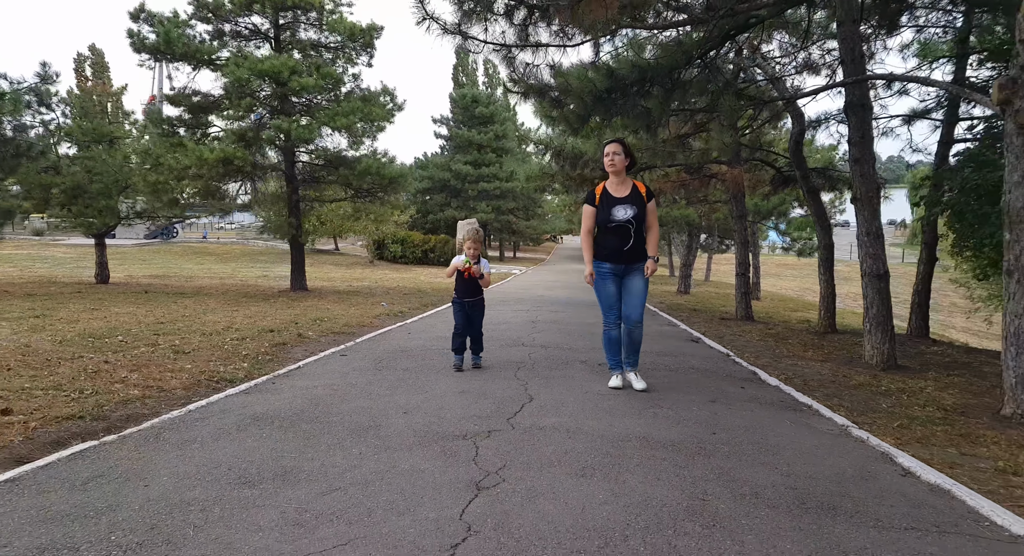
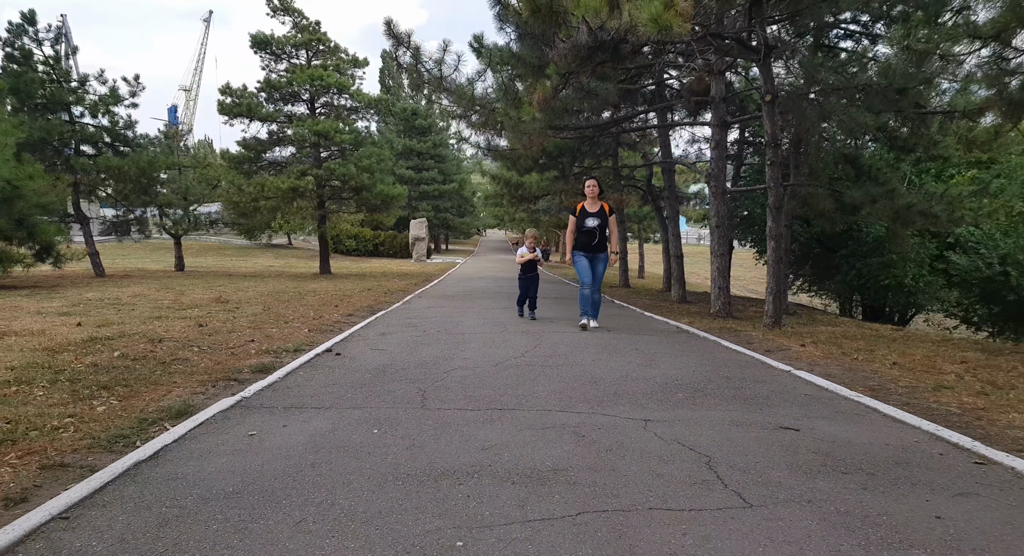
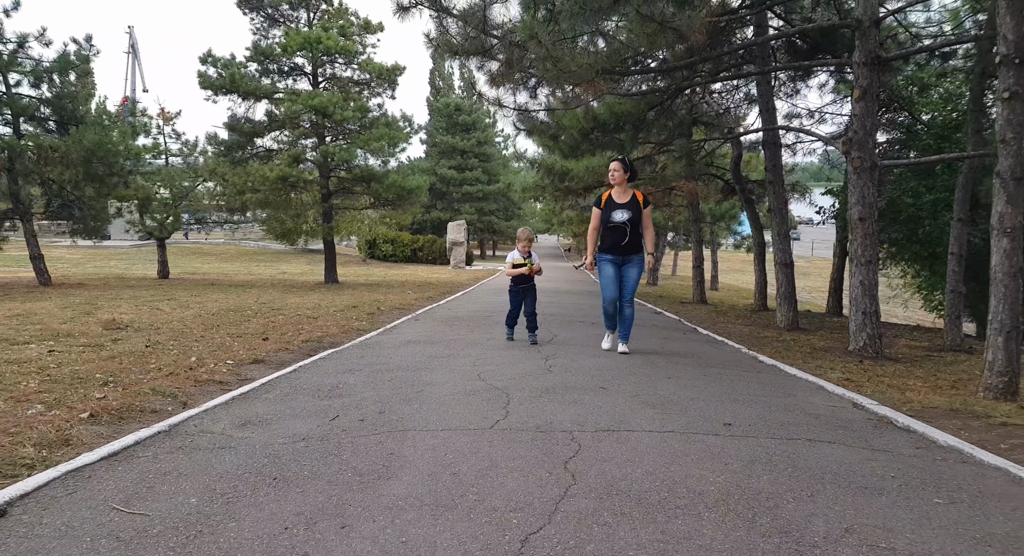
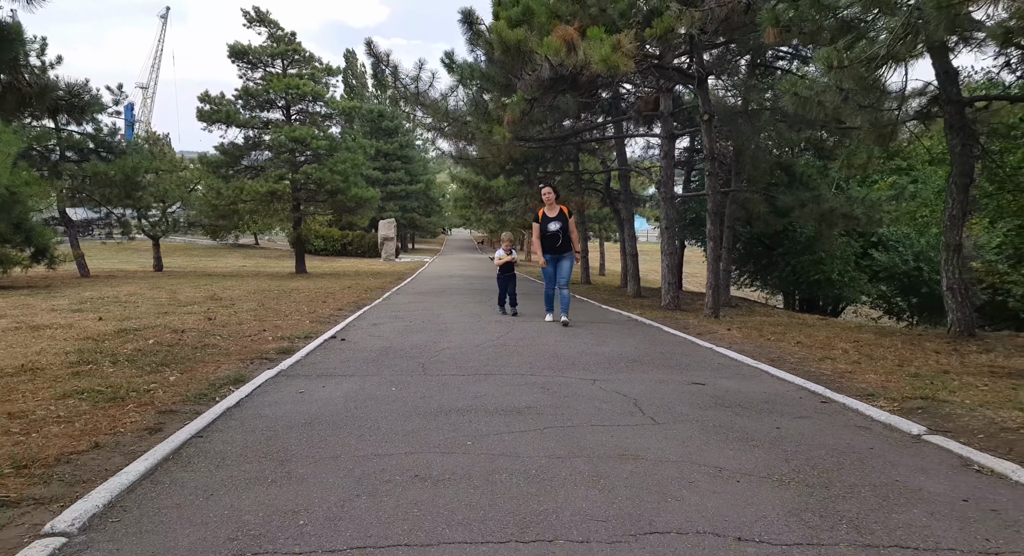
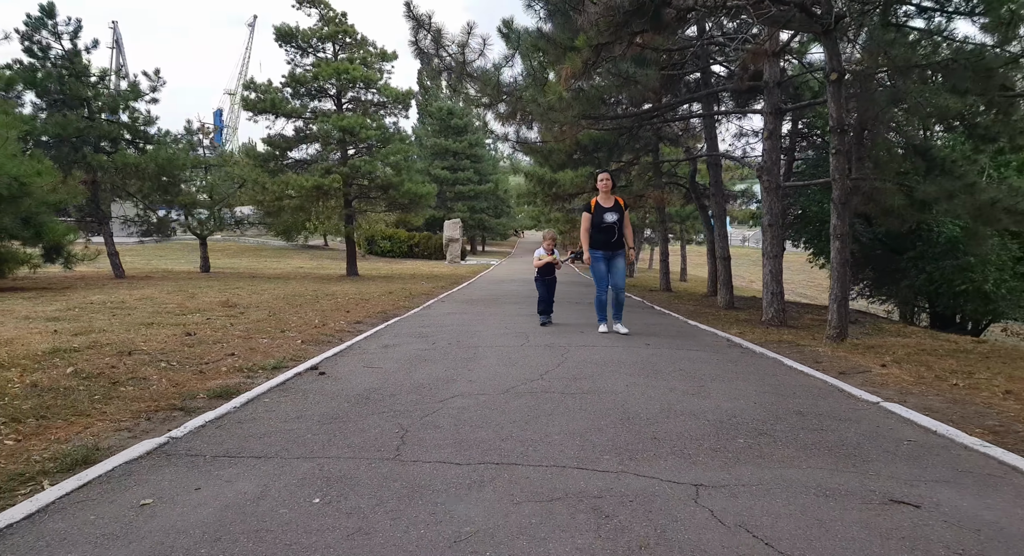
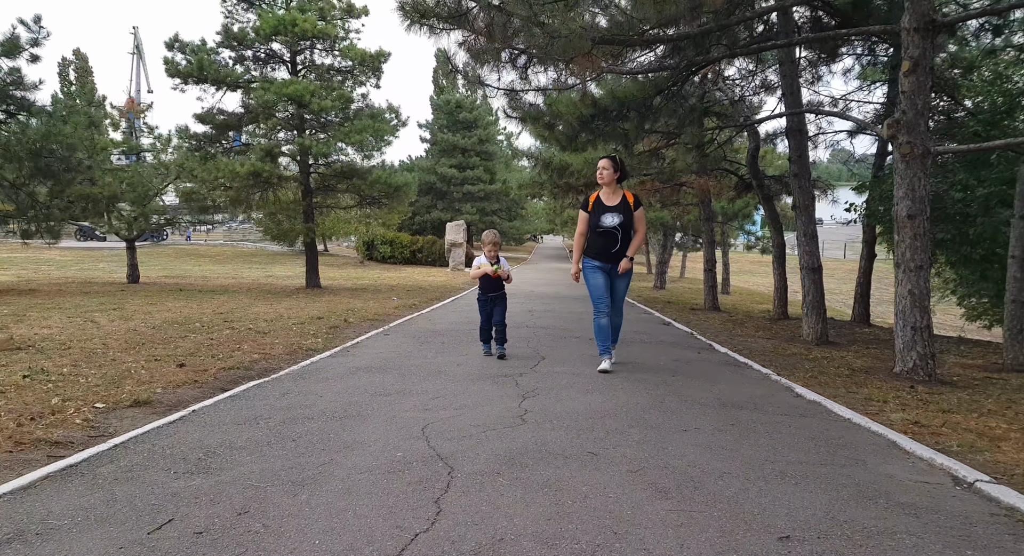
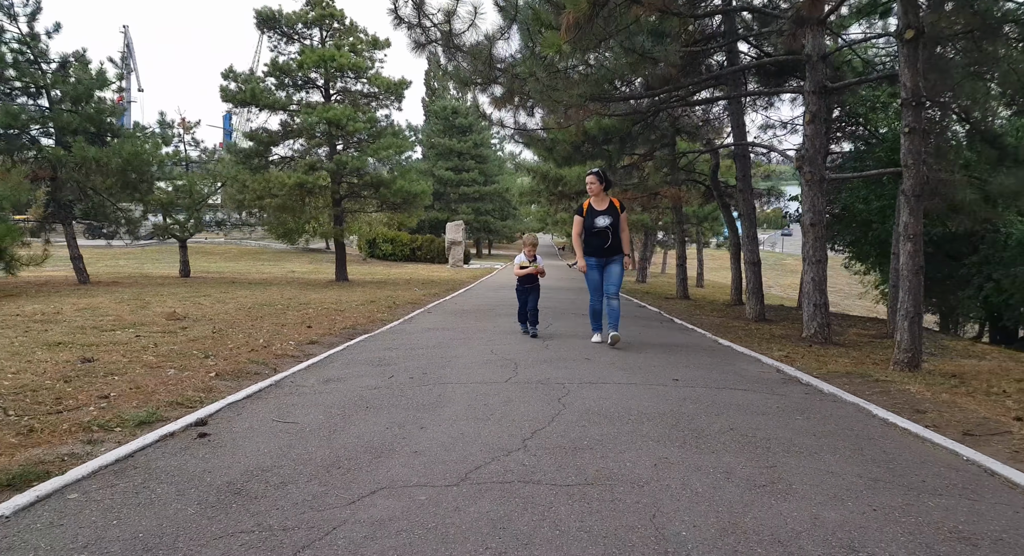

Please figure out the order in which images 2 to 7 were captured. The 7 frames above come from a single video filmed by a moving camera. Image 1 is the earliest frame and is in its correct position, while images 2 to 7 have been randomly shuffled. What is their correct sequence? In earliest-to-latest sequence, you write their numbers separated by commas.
6, 3, 7, 5, 2, 4
